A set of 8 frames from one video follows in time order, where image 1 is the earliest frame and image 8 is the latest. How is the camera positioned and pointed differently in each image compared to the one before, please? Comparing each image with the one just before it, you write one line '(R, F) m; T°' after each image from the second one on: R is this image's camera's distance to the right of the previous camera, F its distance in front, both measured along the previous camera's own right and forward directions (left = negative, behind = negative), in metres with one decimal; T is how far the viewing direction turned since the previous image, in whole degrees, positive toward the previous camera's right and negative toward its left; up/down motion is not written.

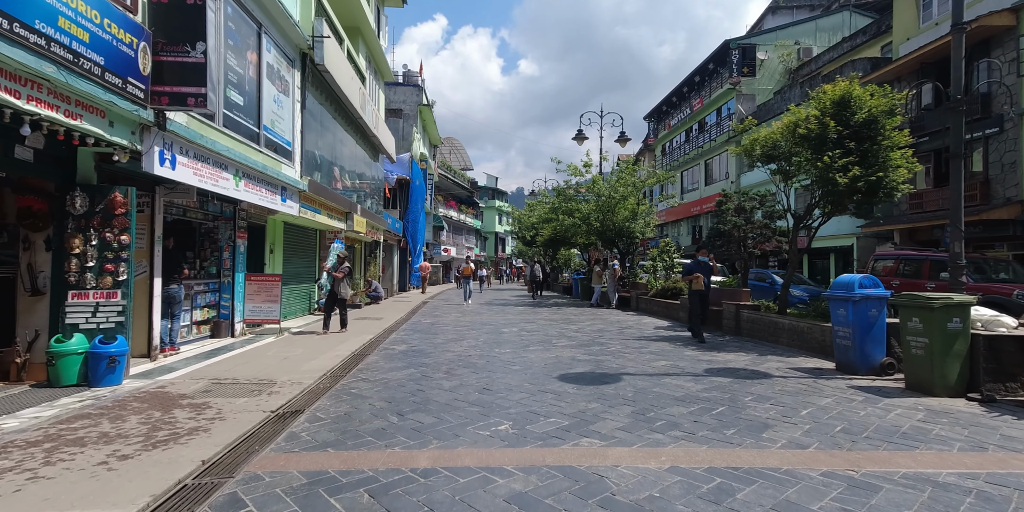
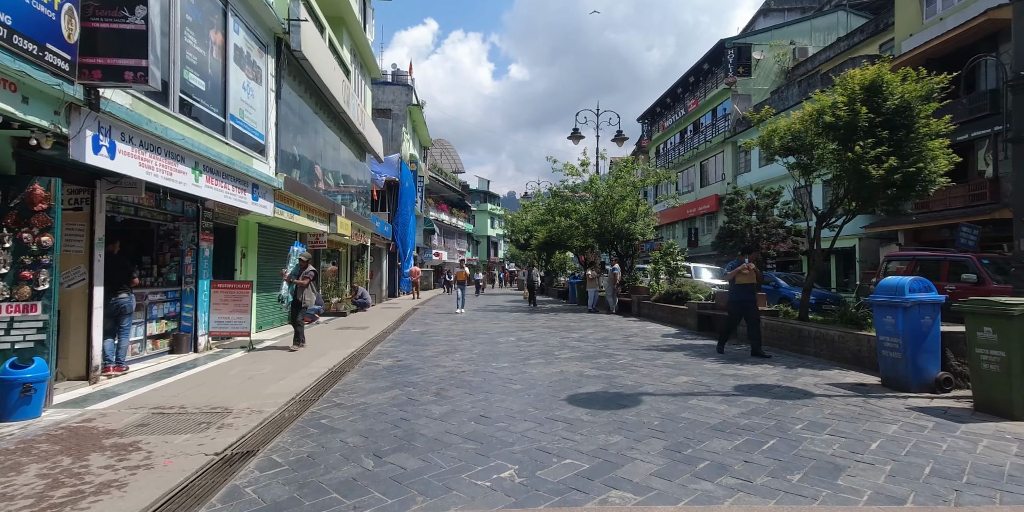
(-0.1, +0.8) m; +1°
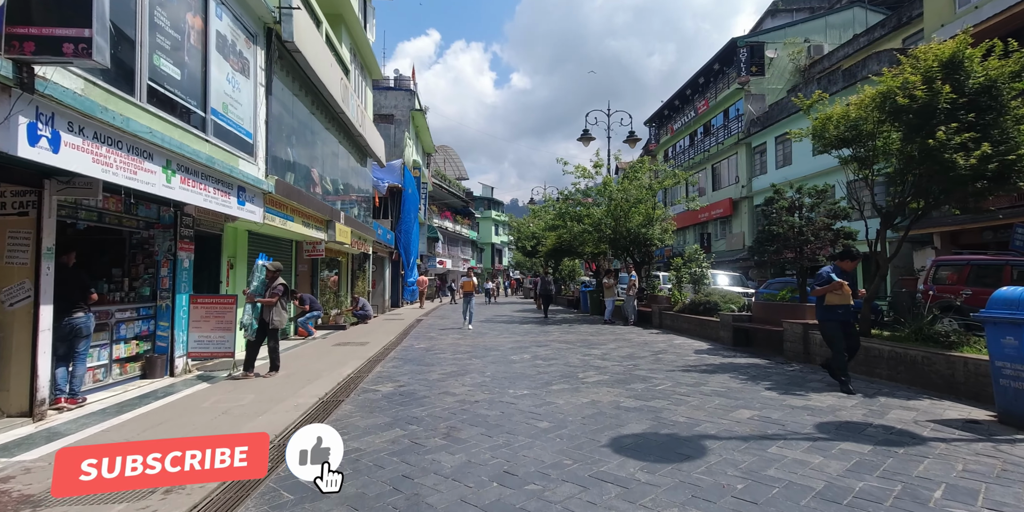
(-0.2, +1.0) m; 0°
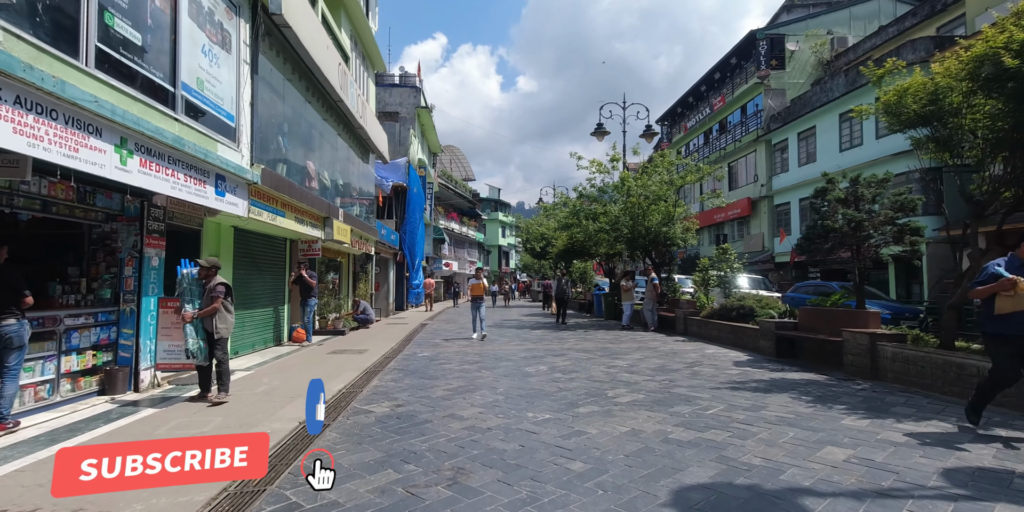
(-0.1, +1.0) m; -1°
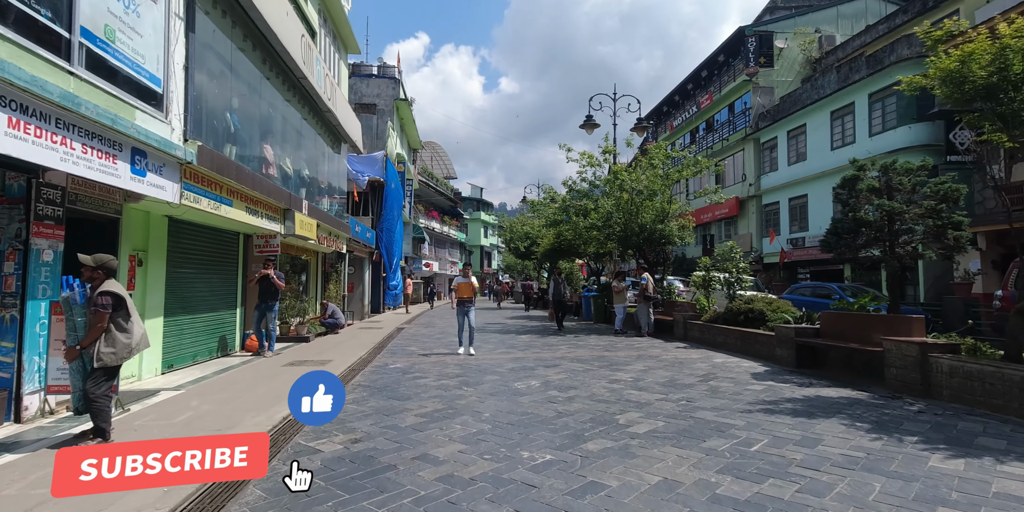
(-0.1, +1.2) m; +2°
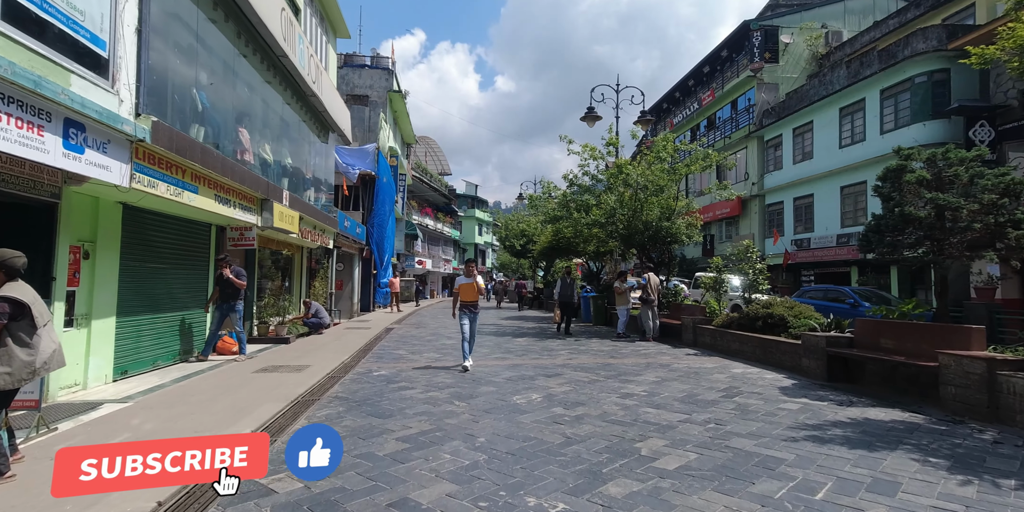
(-0.1, +0.8) m; +1°
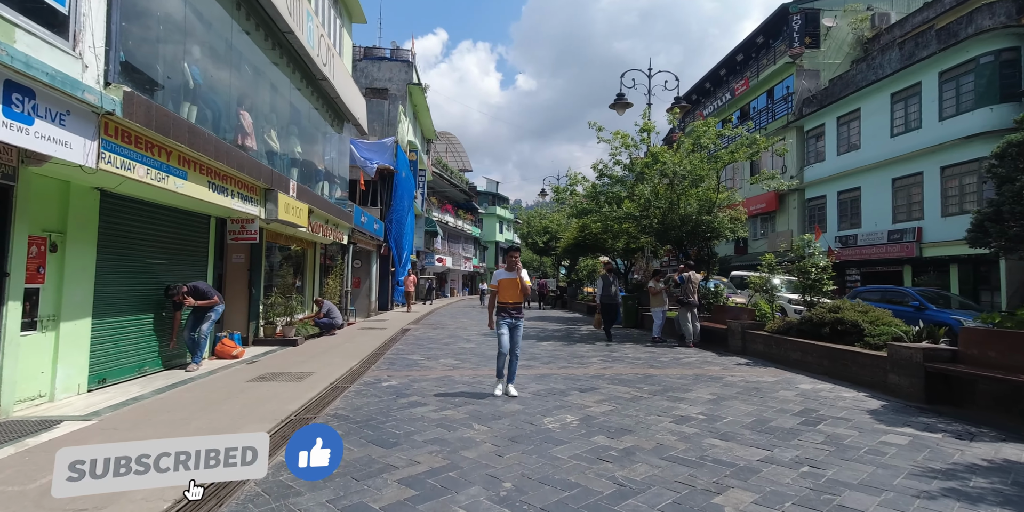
(-0.1, +1.0) m; -2°
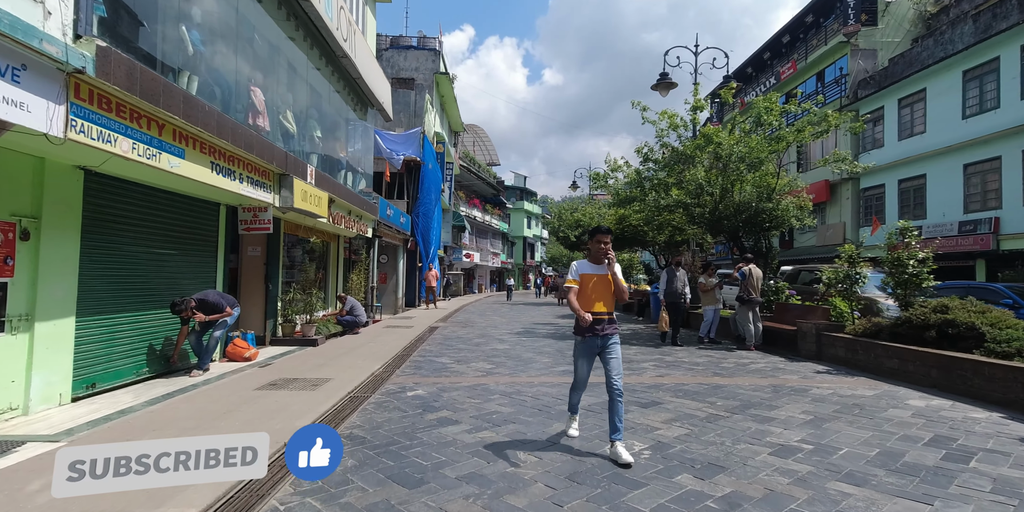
(-0.2, +1.0) m; -3°
